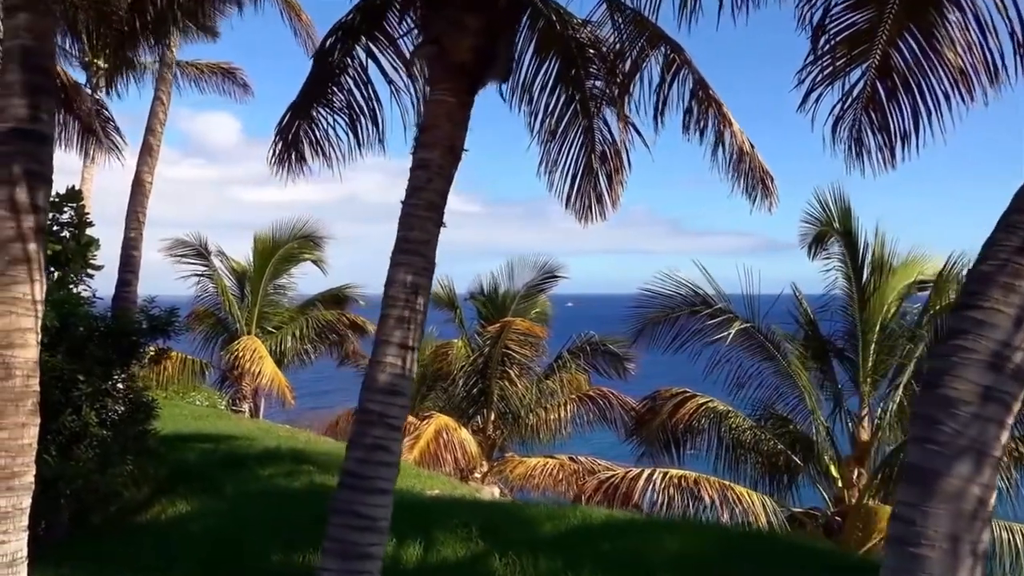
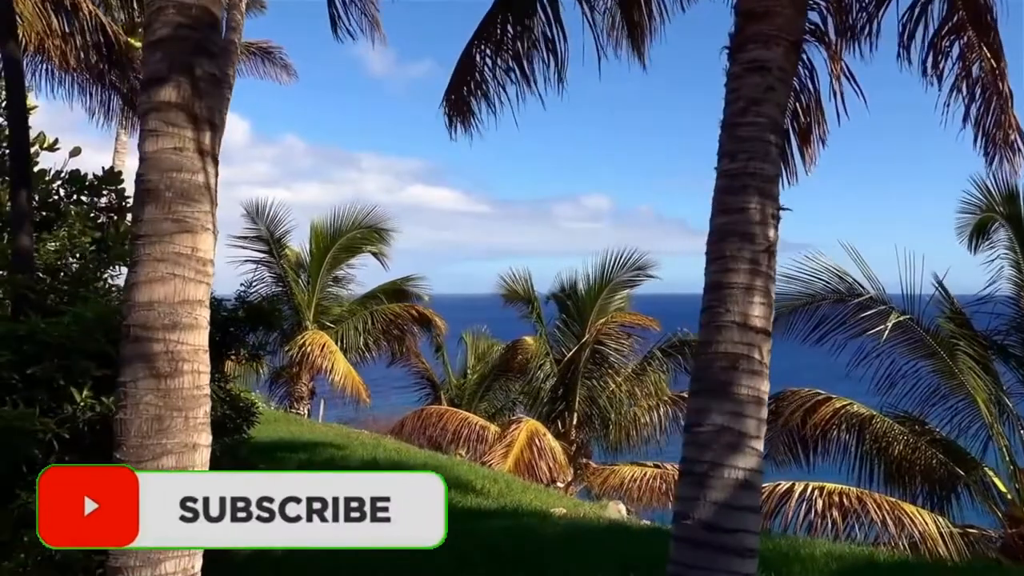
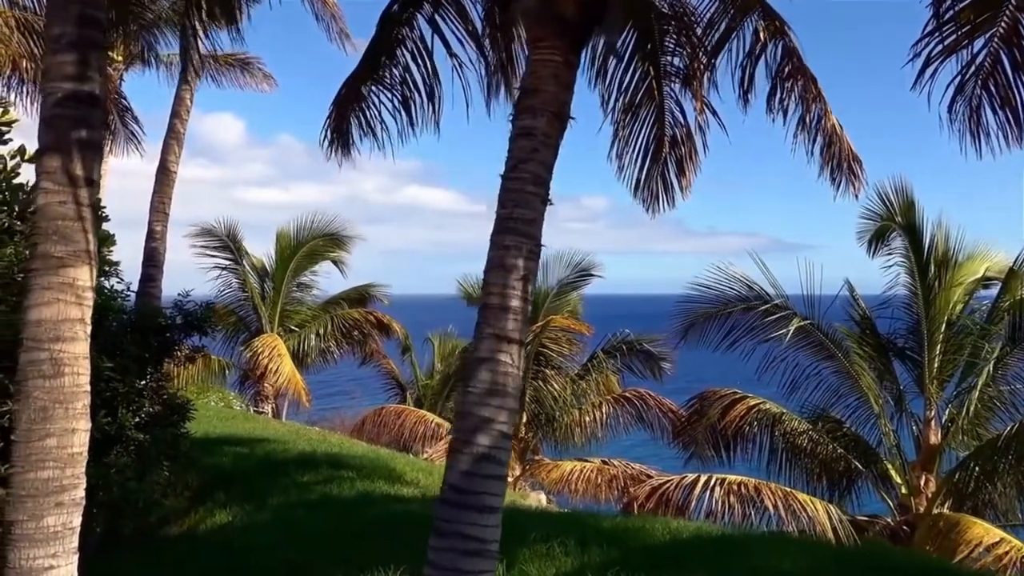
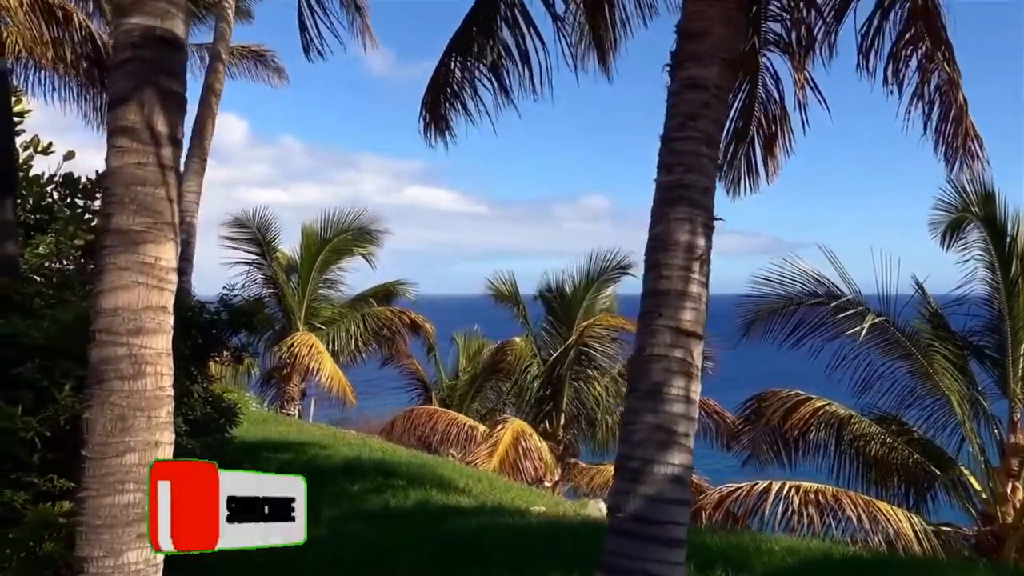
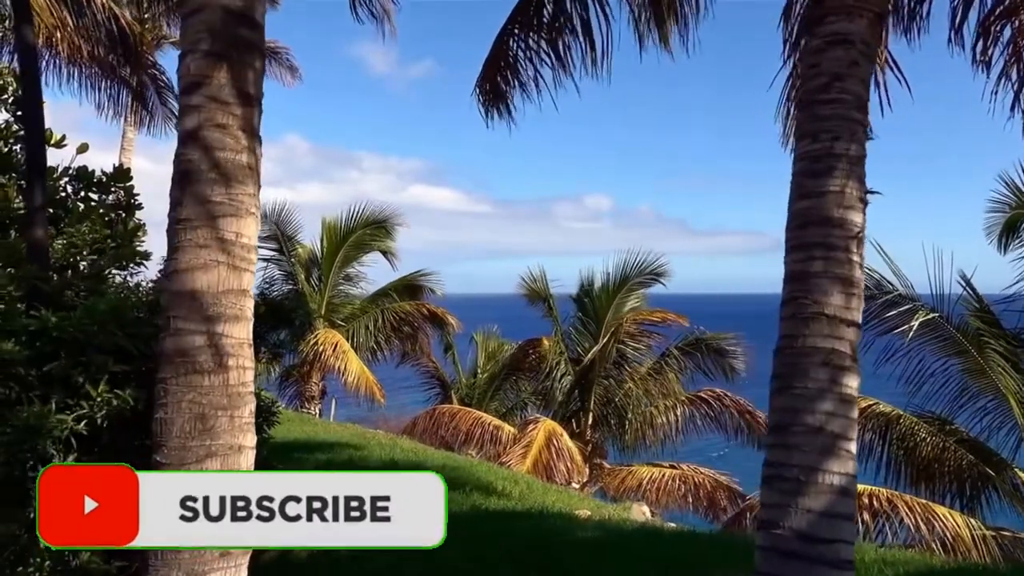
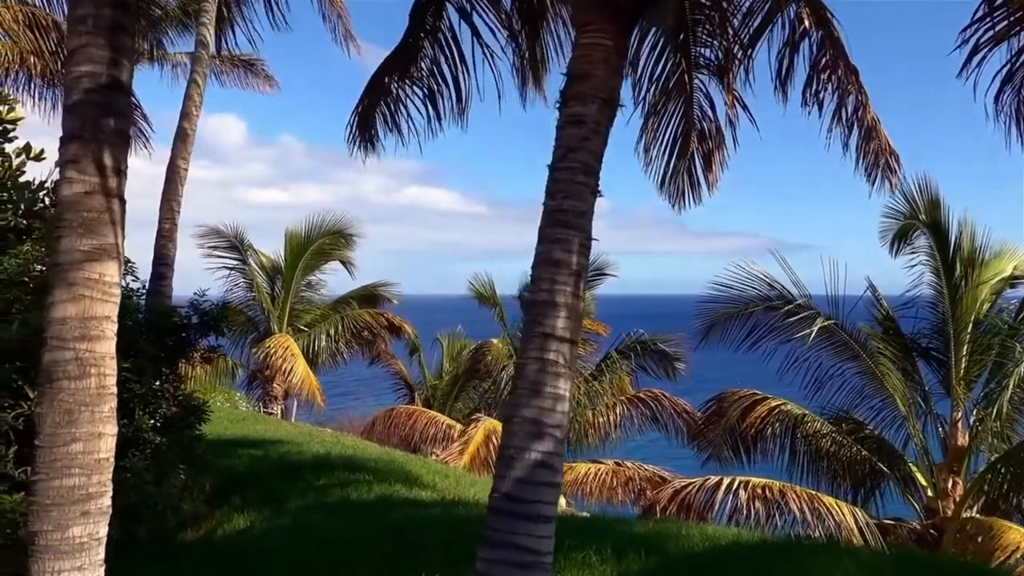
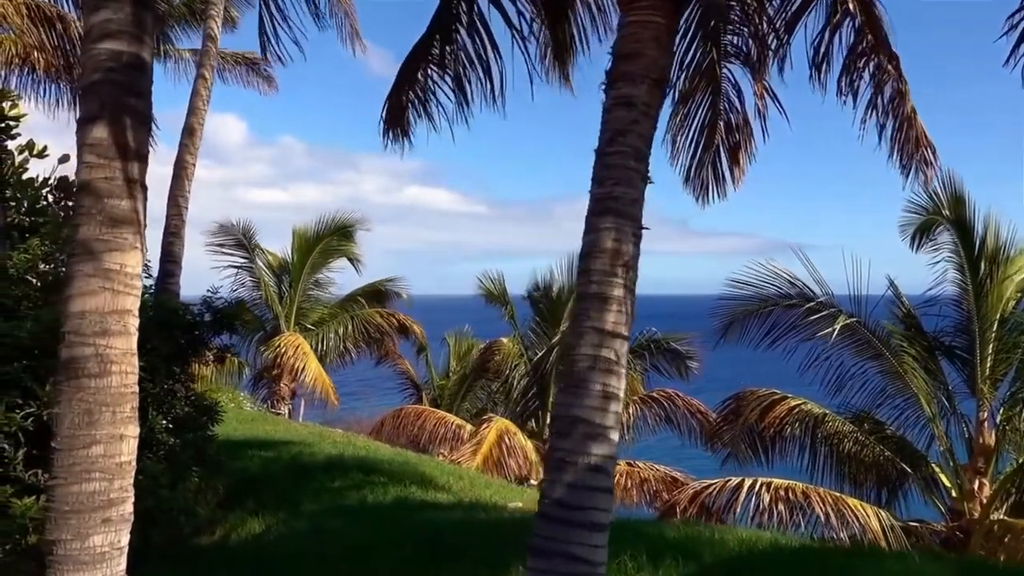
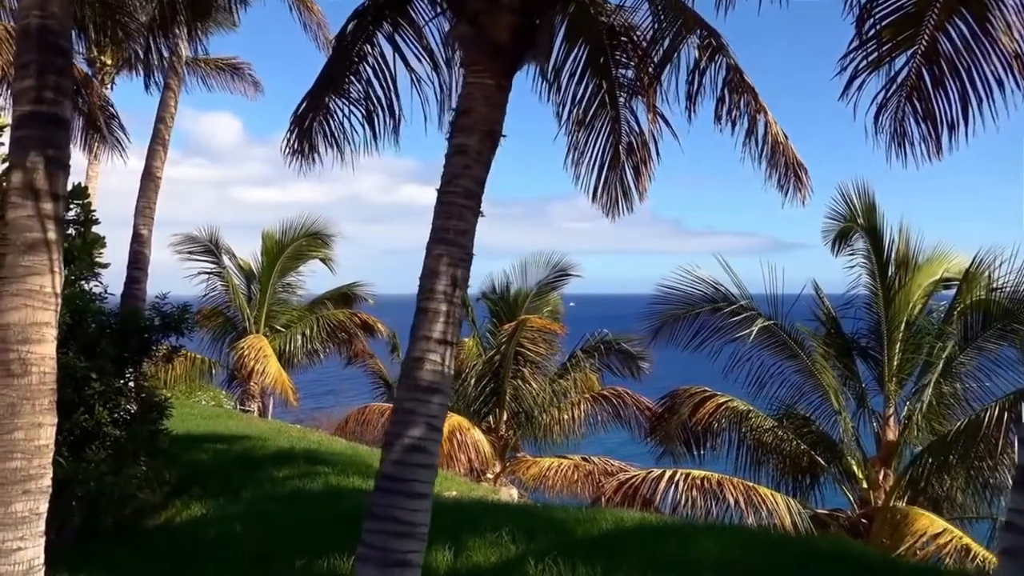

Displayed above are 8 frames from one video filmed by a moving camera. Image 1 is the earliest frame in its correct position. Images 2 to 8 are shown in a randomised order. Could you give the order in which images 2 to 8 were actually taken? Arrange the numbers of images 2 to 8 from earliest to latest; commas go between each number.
8, 3, 6, 7, 4, 2, 5
